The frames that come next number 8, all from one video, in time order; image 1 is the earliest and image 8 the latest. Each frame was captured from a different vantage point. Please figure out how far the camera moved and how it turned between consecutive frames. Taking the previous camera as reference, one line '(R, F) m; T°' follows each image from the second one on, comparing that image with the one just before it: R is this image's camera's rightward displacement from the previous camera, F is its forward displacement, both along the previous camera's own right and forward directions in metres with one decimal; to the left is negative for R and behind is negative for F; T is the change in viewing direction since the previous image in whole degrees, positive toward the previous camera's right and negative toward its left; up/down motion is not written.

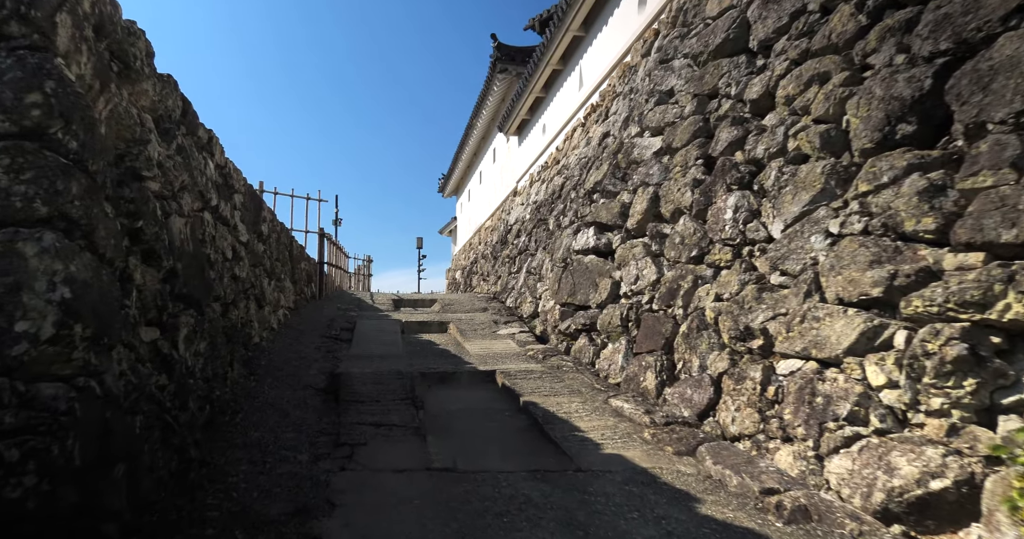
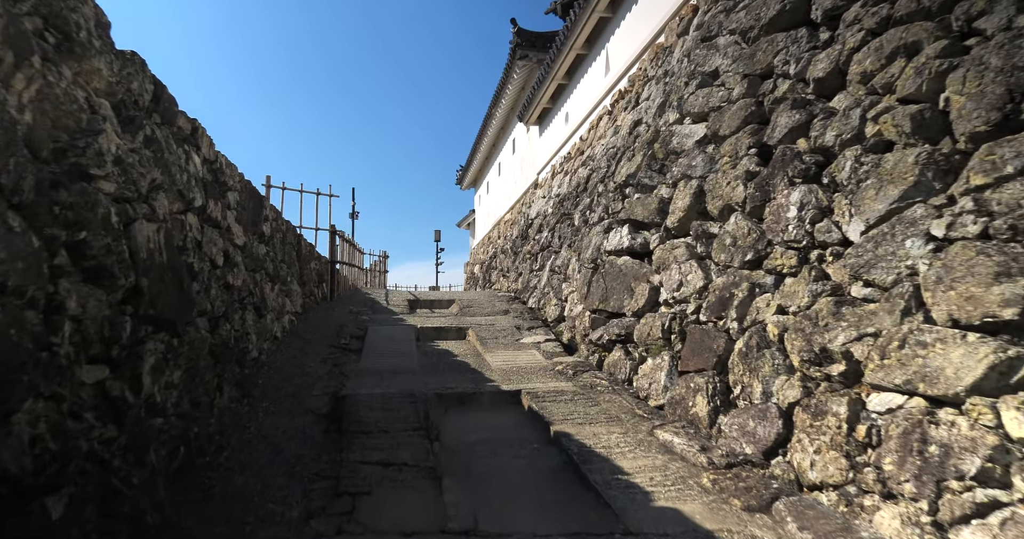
(-0.1, +0.6) m; -2°
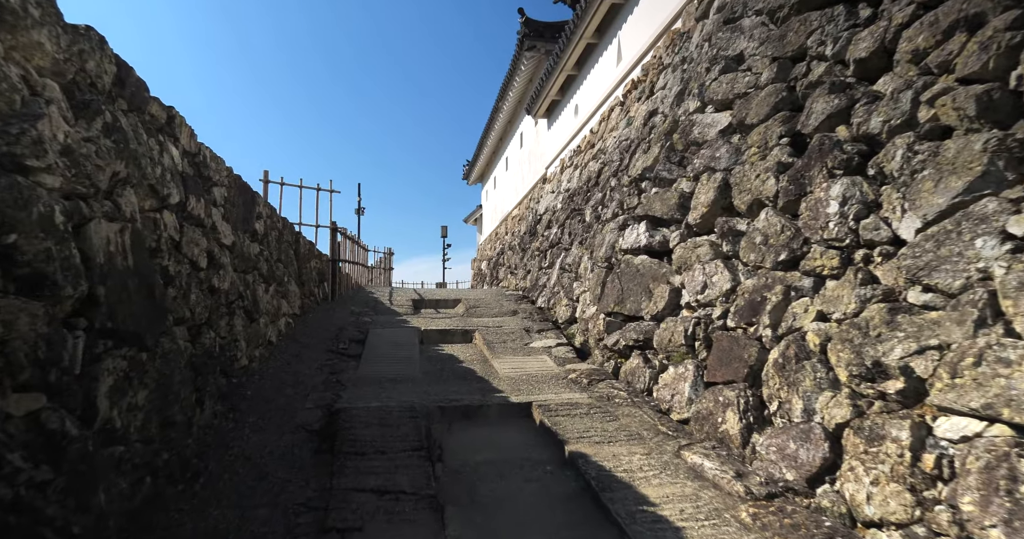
(0.0, +0.4) m; -1°
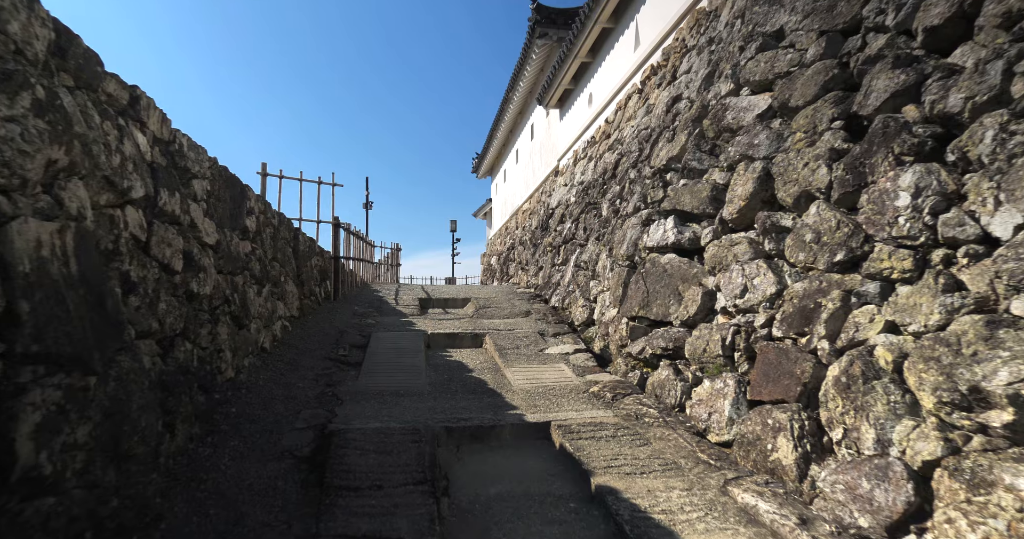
(0.0, +0.5) m; -1°
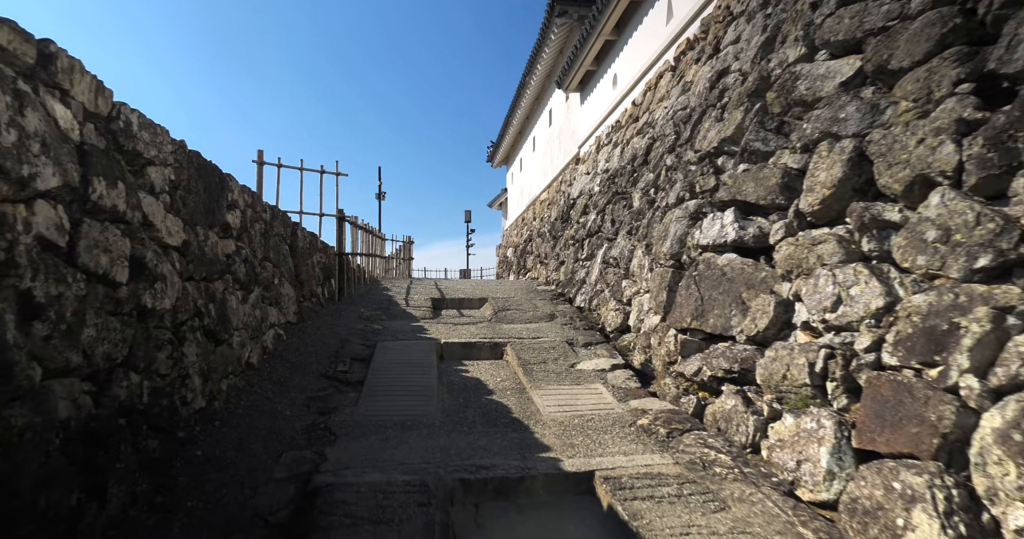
(-0.1, +0.7) m; -2°
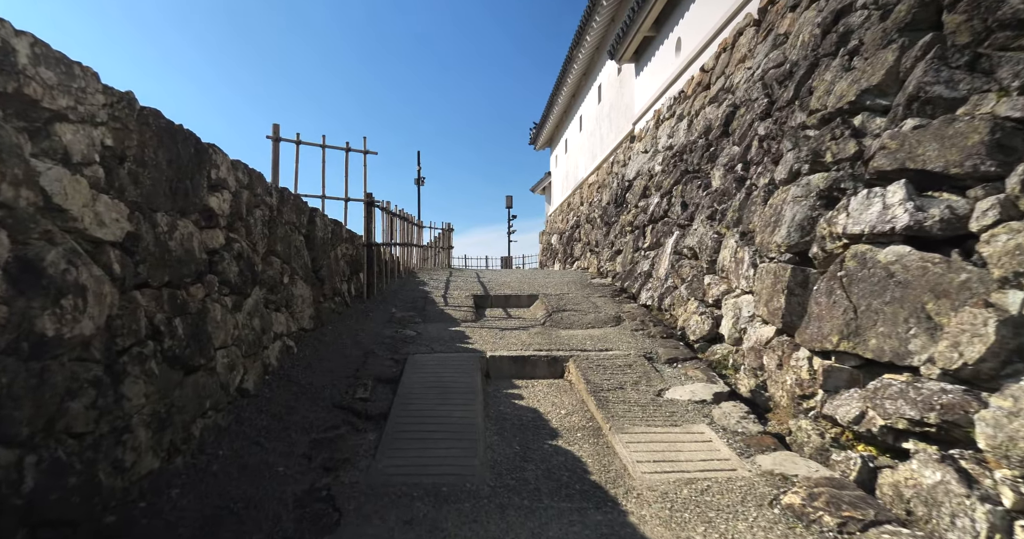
(-0.2, +1.0) m; -5°
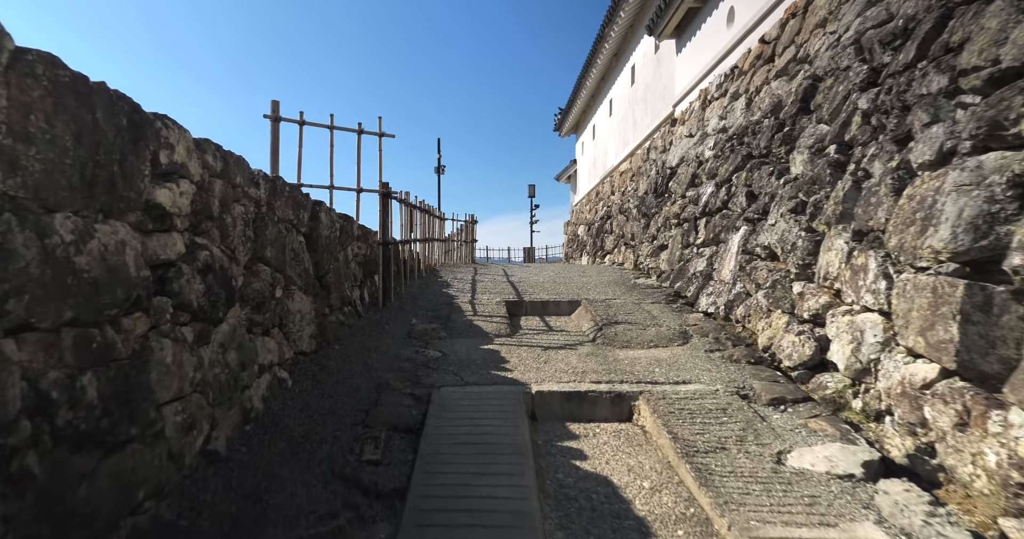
(-0.2, +0.9) m; -2°
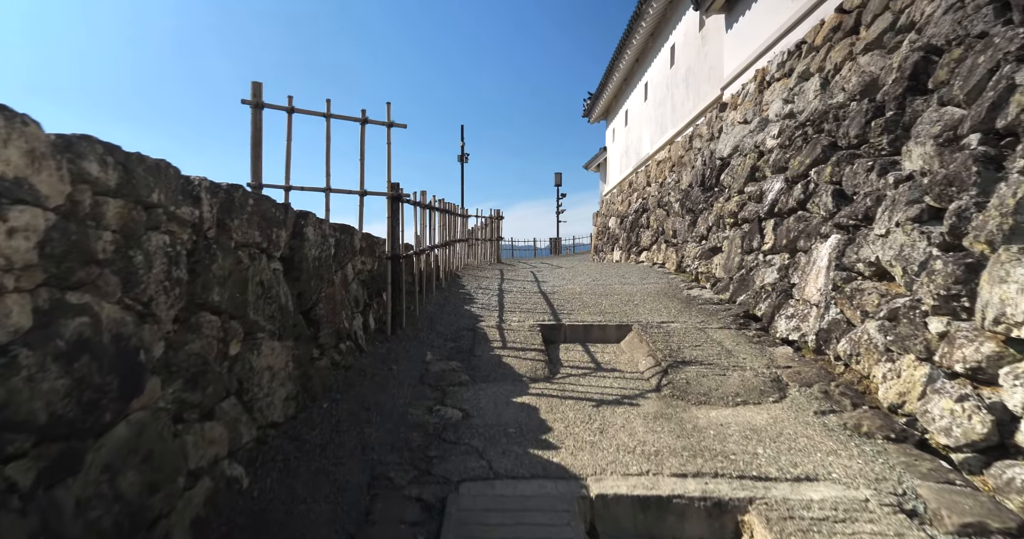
(-0.1, +1.0) m; -3°
